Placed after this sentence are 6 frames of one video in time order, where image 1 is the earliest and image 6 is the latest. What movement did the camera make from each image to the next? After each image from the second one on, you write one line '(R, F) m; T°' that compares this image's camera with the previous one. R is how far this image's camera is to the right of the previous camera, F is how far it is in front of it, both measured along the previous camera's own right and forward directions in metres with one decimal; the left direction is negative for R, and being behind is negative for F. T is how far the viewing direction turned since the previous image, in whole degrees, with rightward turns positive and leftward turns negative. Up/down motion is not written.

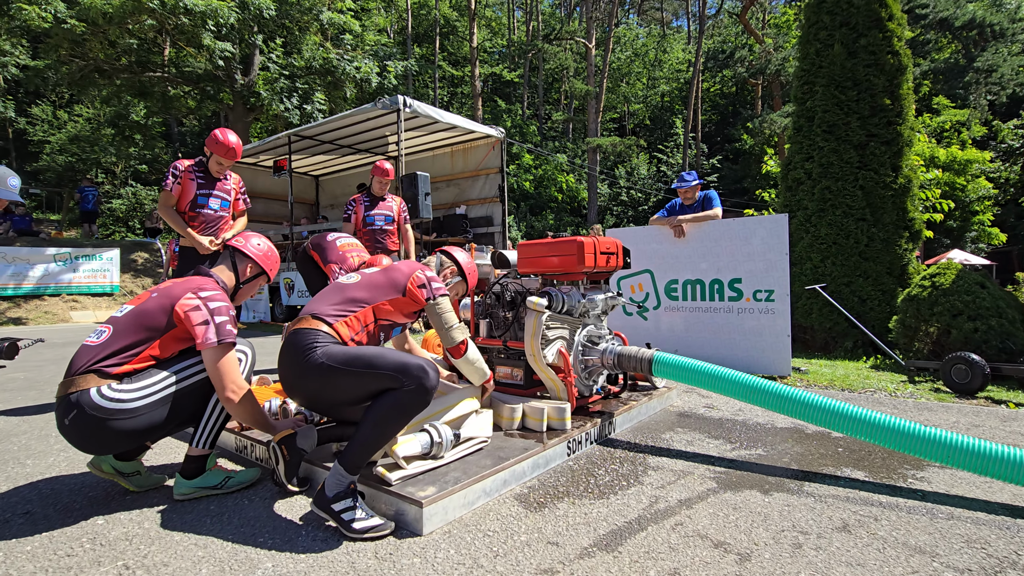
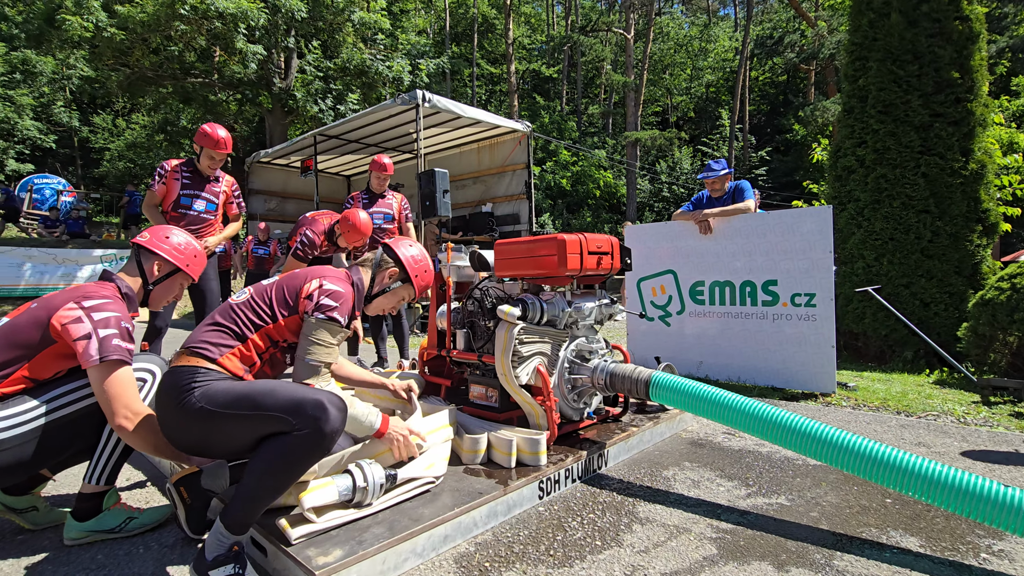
(+0.4, +0.5) m; -5°
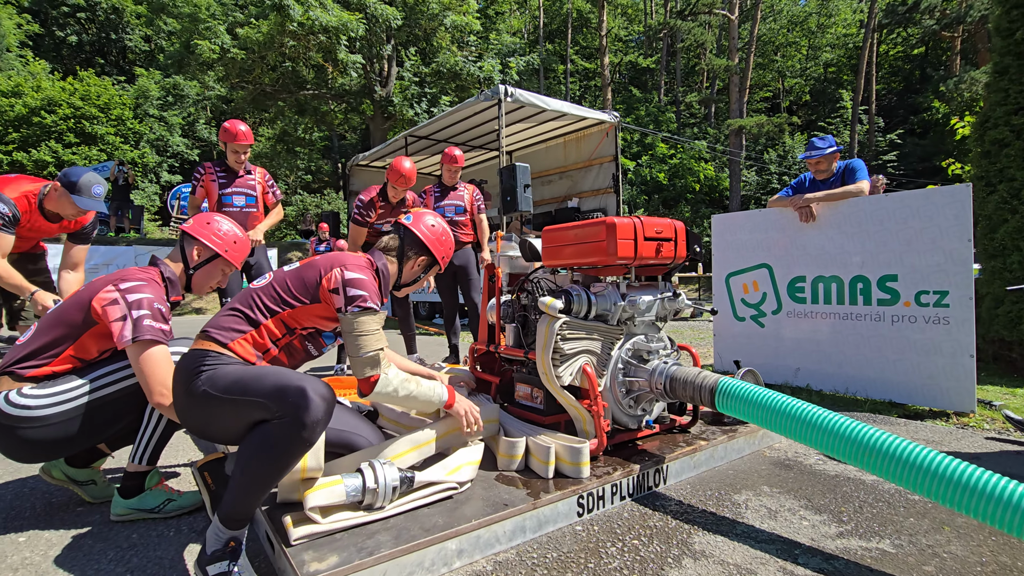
(+0.2, +0.2) m; -11°
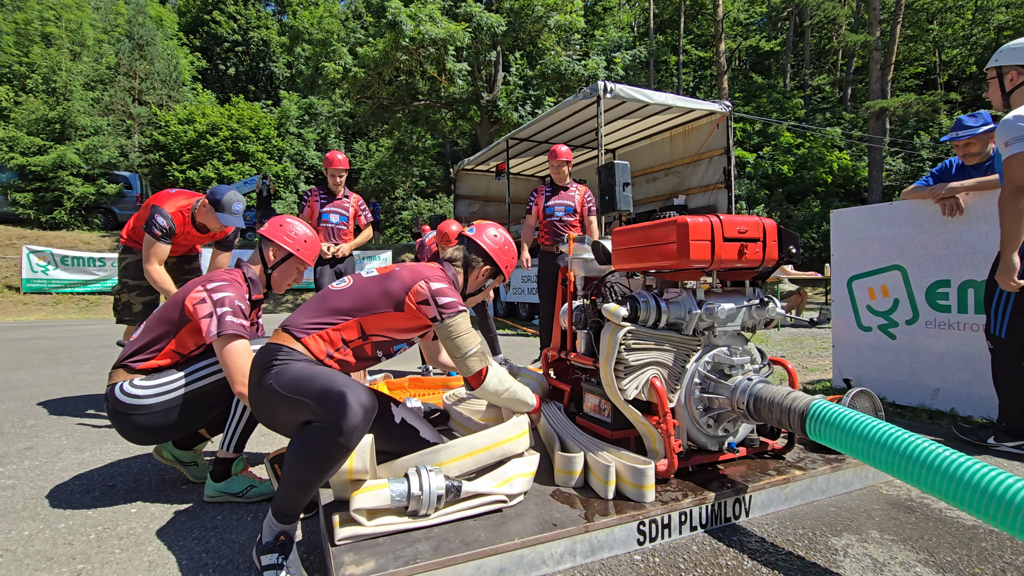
(+0.2, +0.1) m; -12°
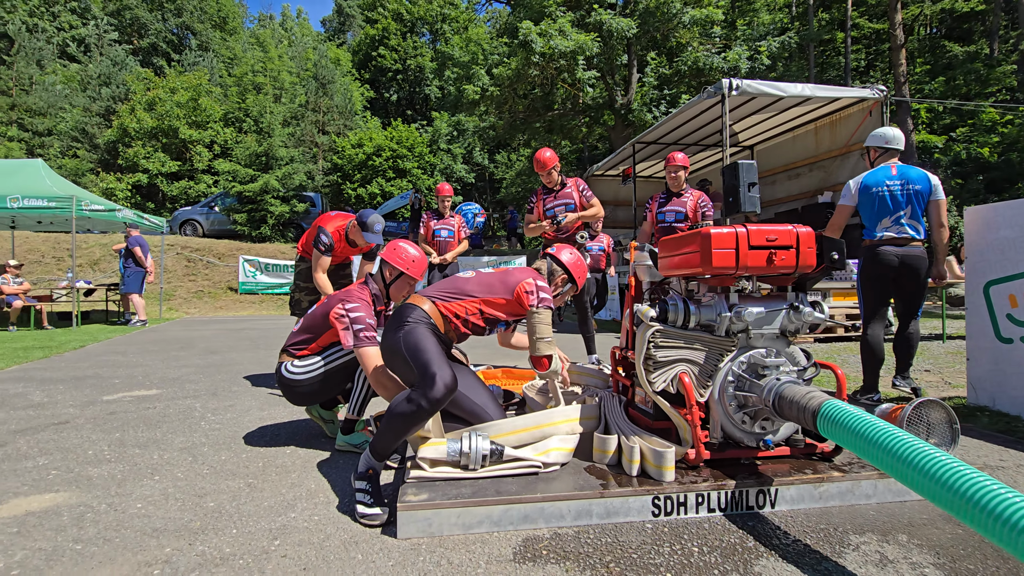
(+0.5, -0.3) m; -16°
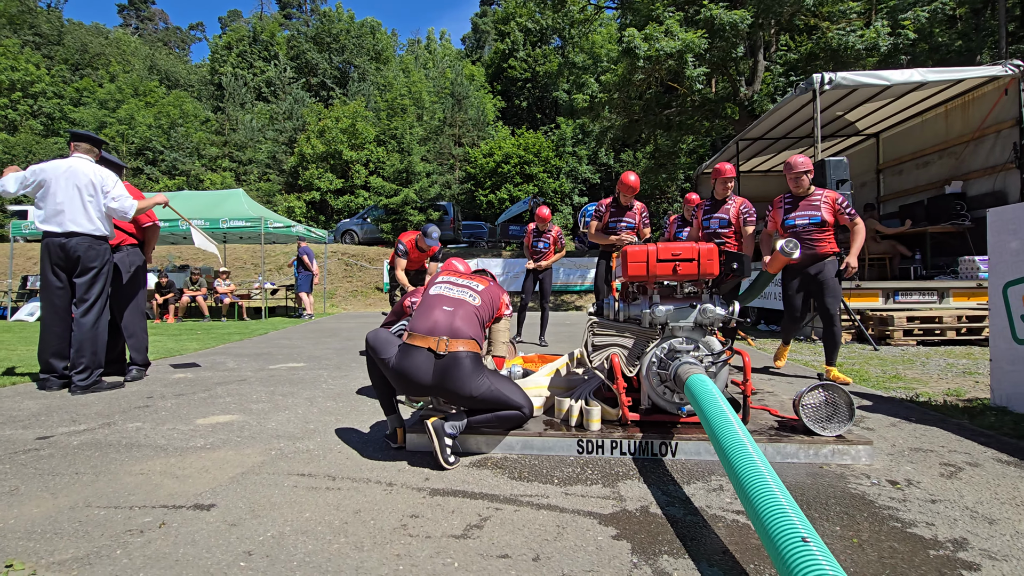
(+1.0, -0.8) m; -15°
